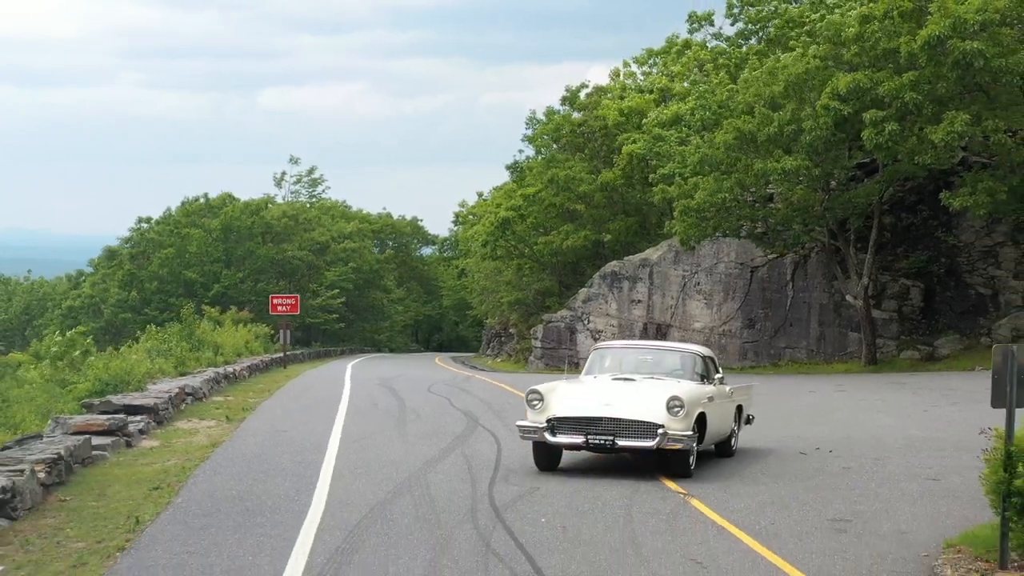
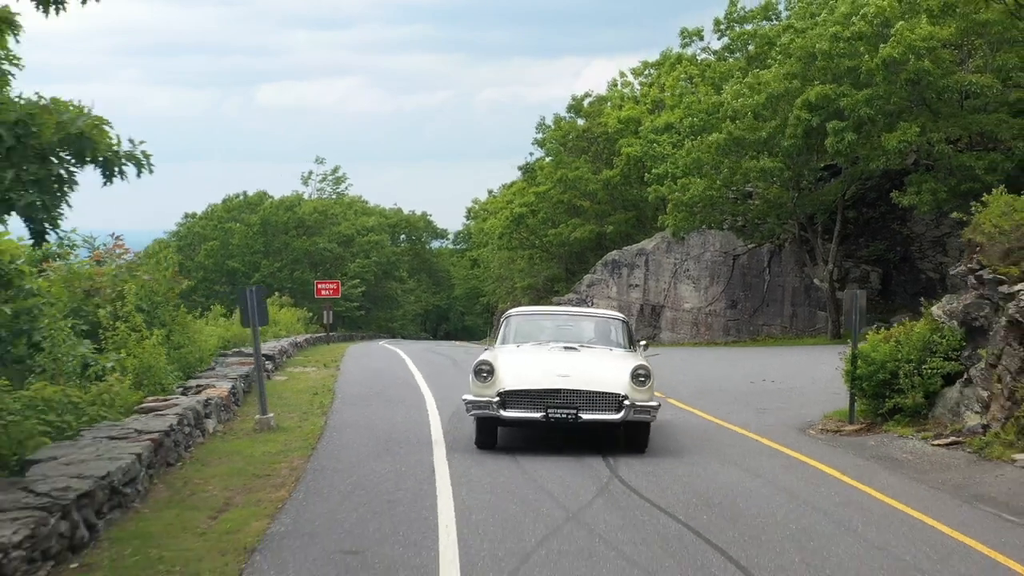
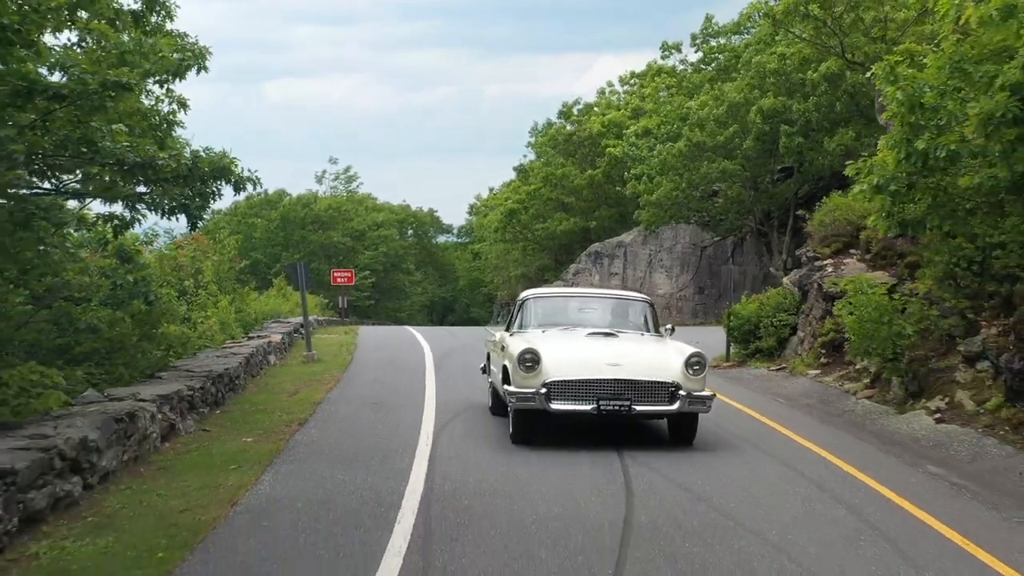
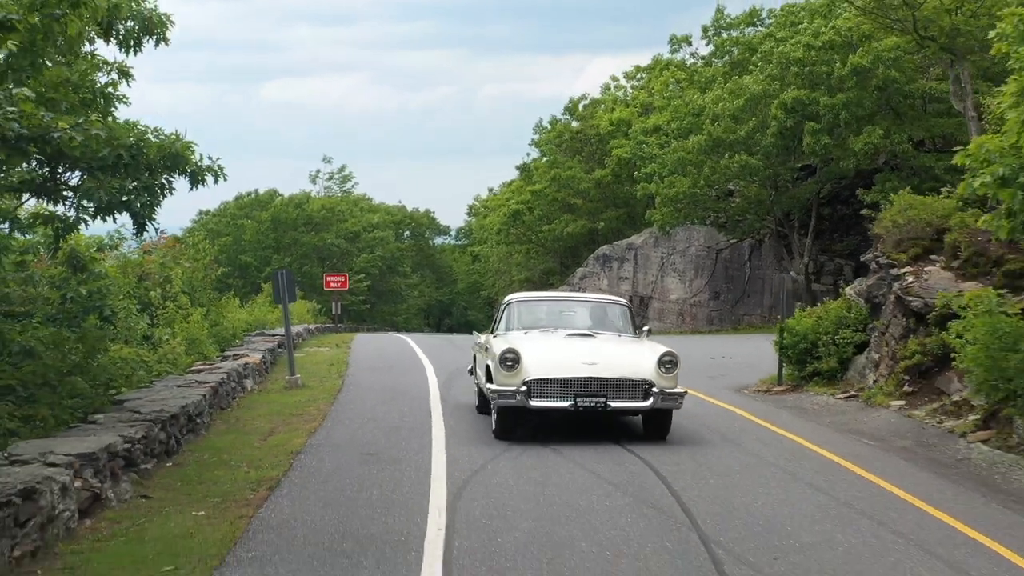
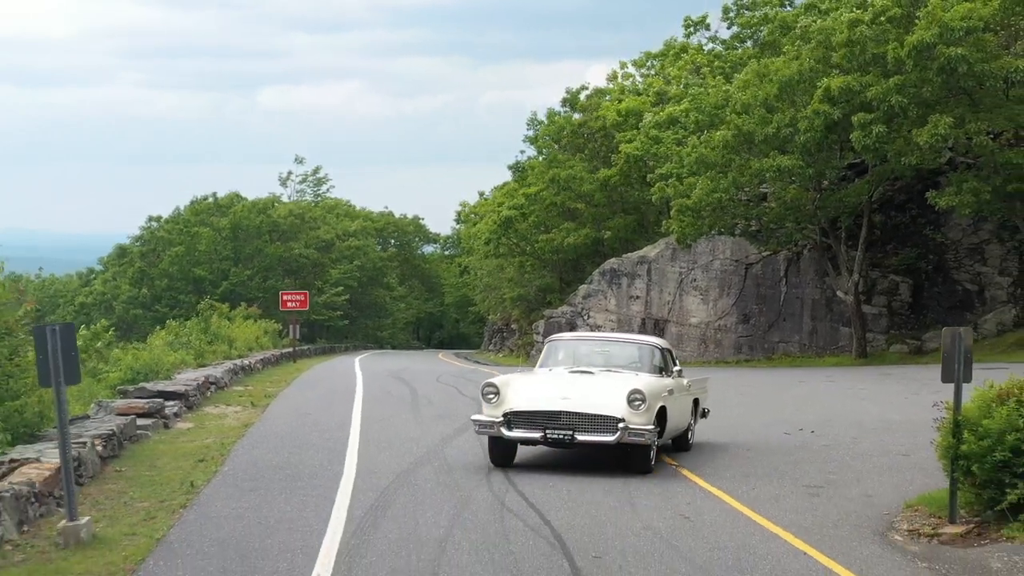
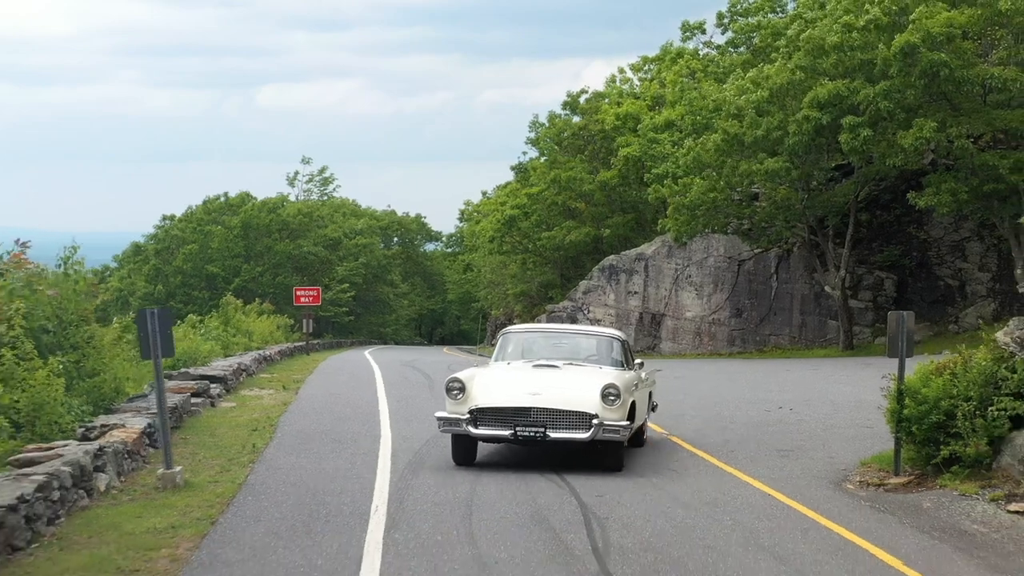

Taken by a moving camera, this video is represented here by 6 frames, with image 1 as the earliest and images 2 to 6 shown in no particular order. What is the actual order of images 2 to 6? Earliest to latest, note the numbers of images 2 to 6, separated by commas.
5, 6, 2, 4, 3
